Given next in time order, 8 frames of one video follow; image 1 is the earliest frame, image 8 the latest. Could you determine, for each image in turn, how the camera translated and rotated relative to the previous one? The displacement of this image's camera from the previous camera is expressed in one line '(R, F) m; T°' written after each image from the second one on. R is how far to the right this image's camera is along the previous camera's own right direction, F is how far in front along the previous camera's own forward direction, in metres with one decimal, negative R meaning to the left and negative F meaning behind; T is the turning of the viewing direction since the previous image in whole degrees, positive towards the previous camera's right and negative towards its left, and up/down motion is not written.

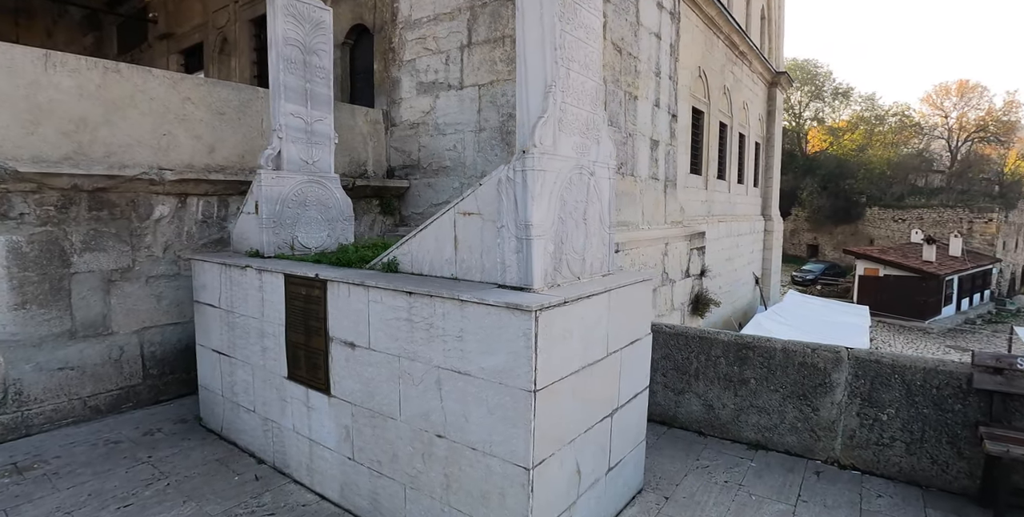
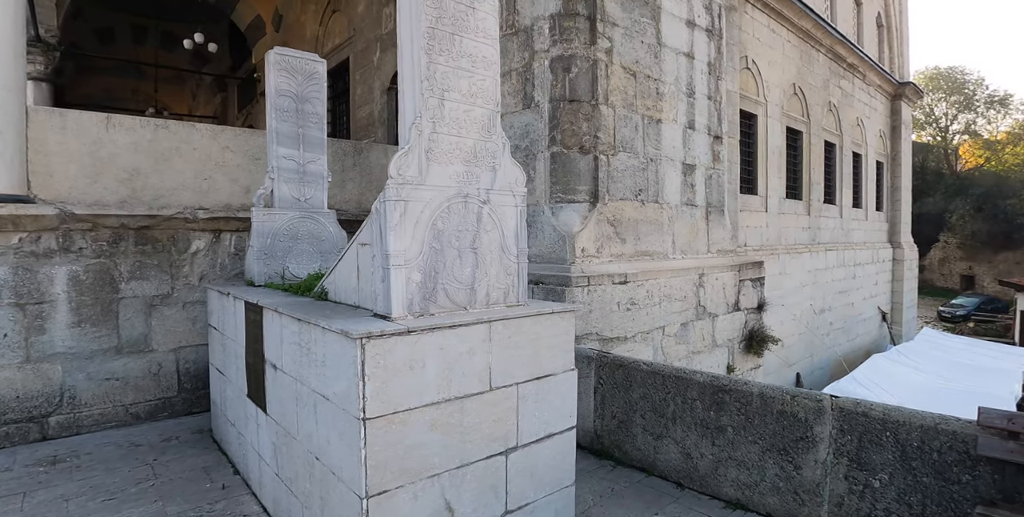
(+0.8, +0.1) m; -13°
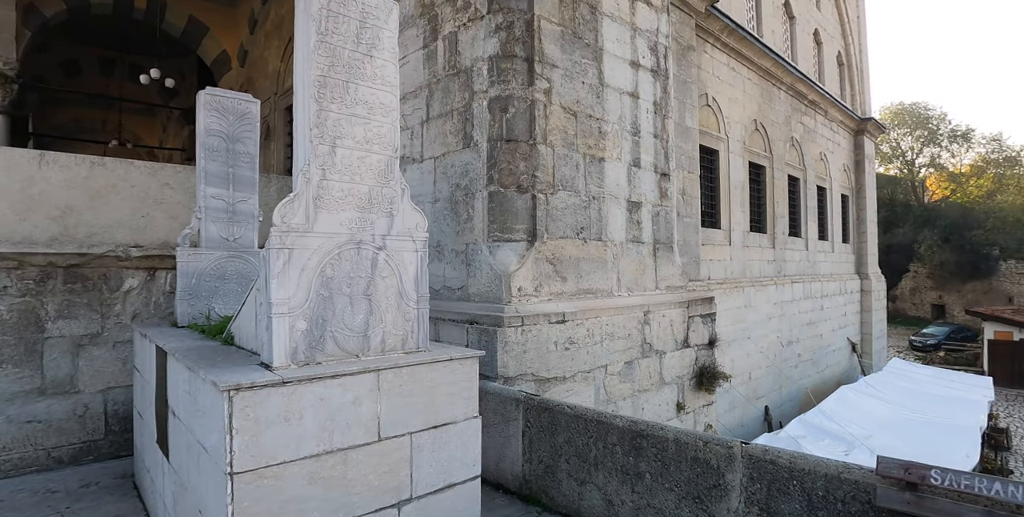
(+0.3, 0.0) m; +1°
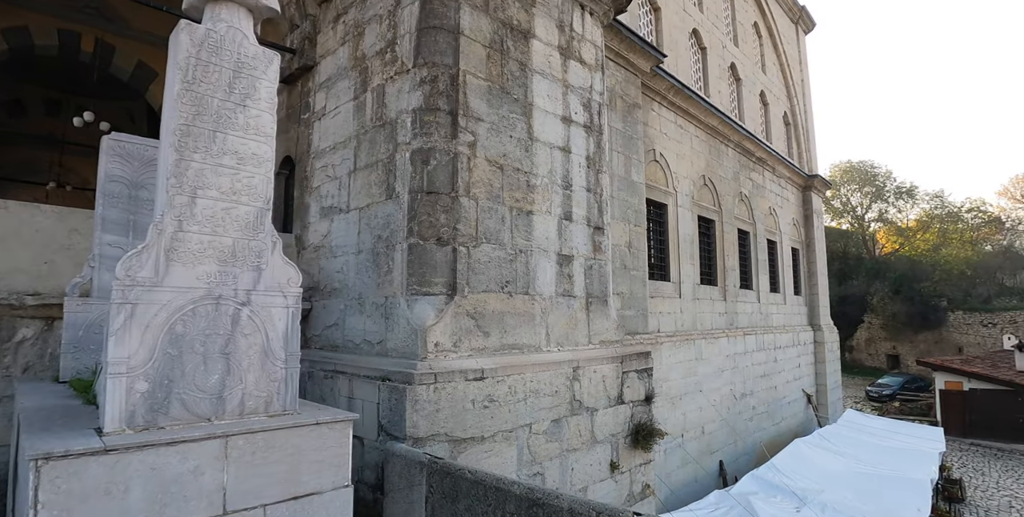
(+0.4, 0.0) m; +3°
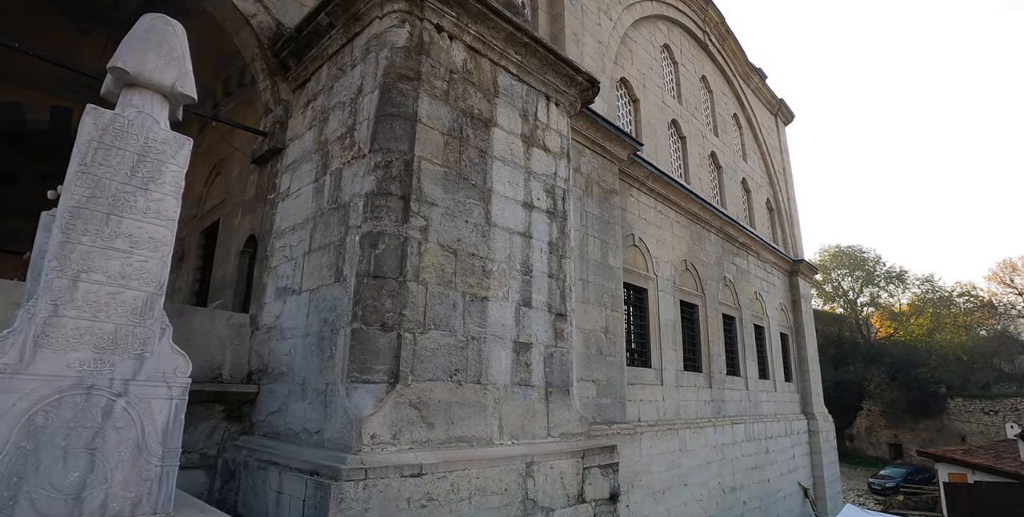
(+0.3, +0.1) m; 0°
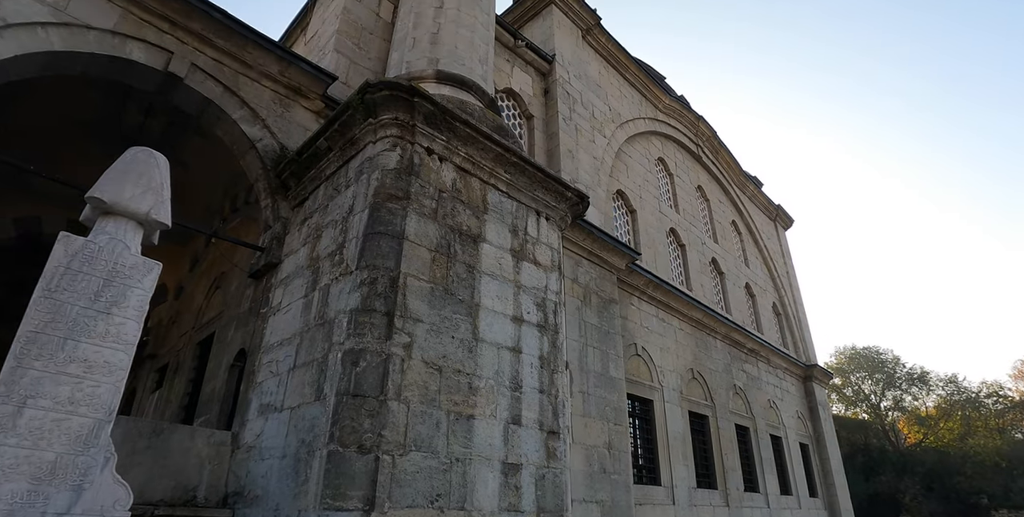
(+0.2, 0.0) m; -1°
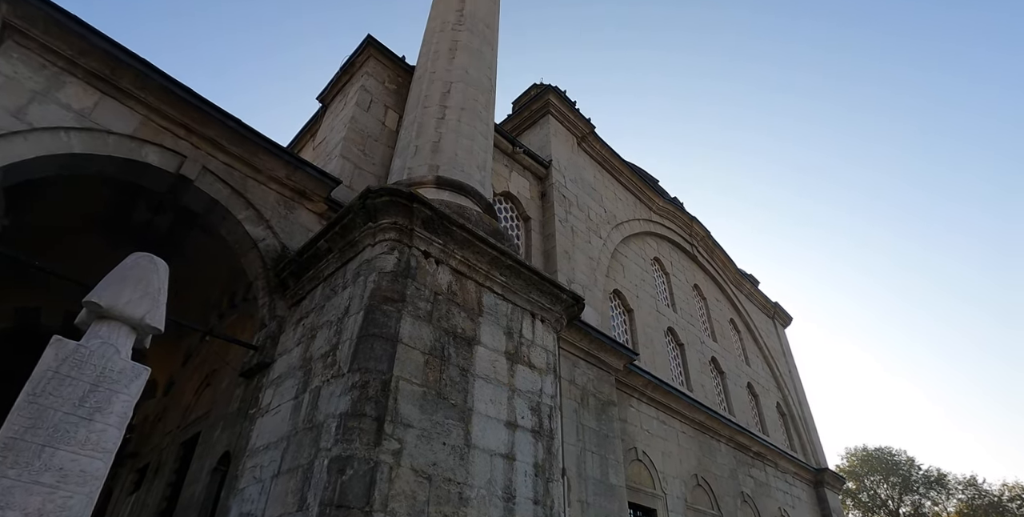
(0.0, -0.1) m; 0°
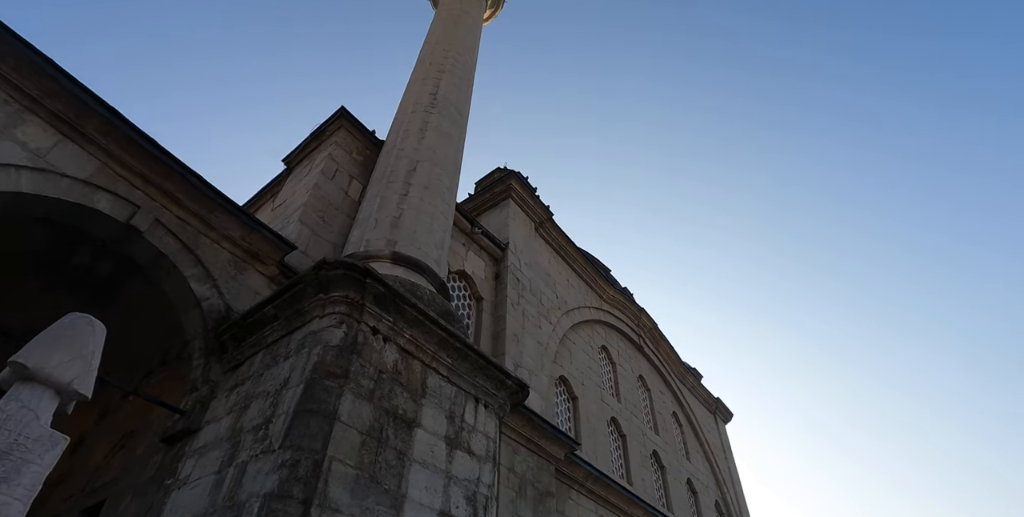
(0.0, -0.1) m; +5°
